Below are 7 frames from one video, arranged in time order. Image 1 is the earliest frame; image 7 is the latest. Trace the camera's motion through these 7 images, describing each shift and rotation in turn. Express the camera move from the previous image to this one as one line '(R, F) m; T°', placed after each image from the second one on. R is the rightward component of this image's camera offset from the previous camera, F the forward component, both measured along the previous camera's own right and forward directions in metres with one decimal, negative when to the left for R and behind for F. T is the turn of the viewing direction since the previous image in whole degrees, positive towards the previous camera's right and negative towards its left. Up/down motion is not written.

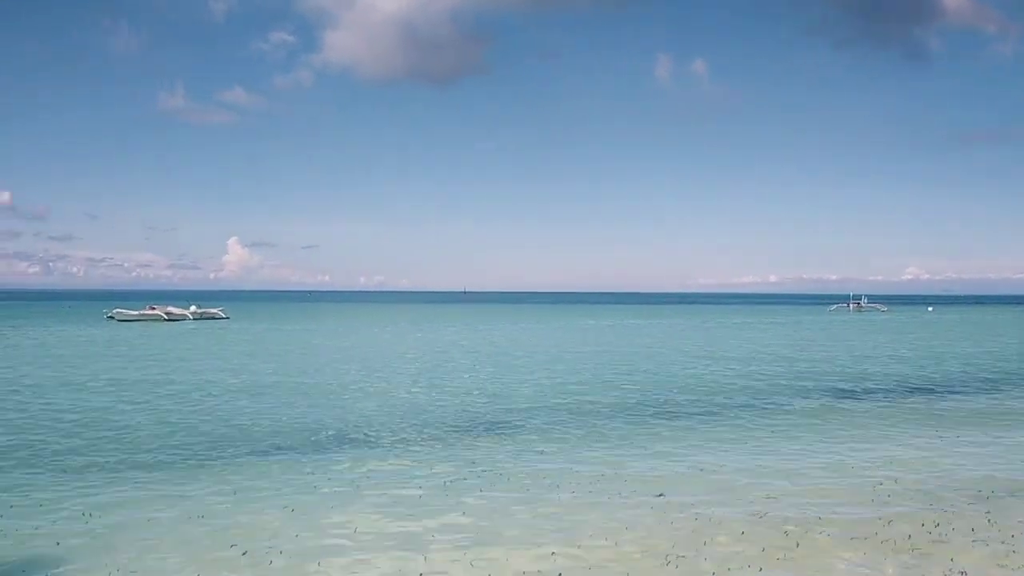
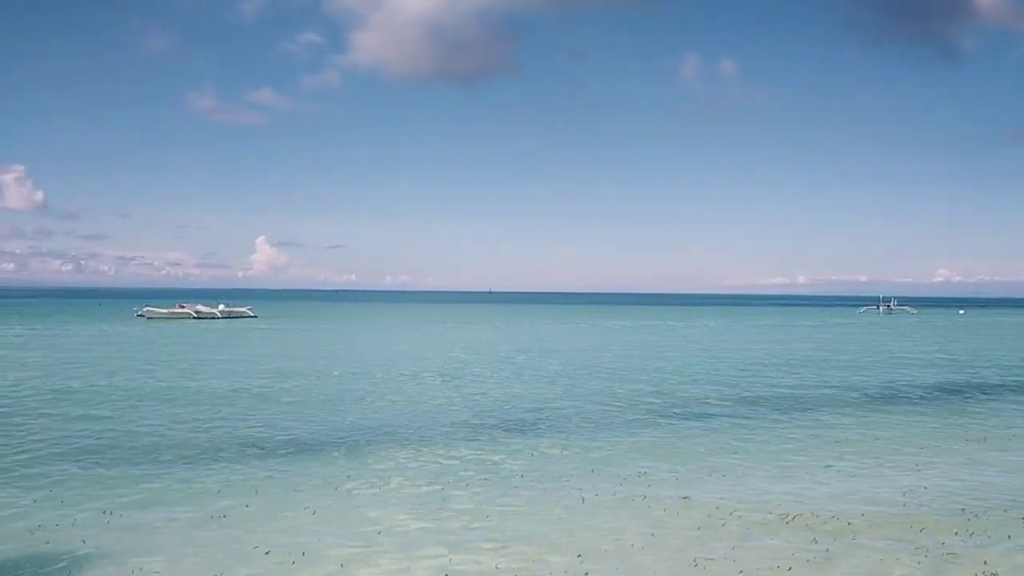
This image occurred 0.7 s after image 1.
(-0.5, 0.0) m; -1°
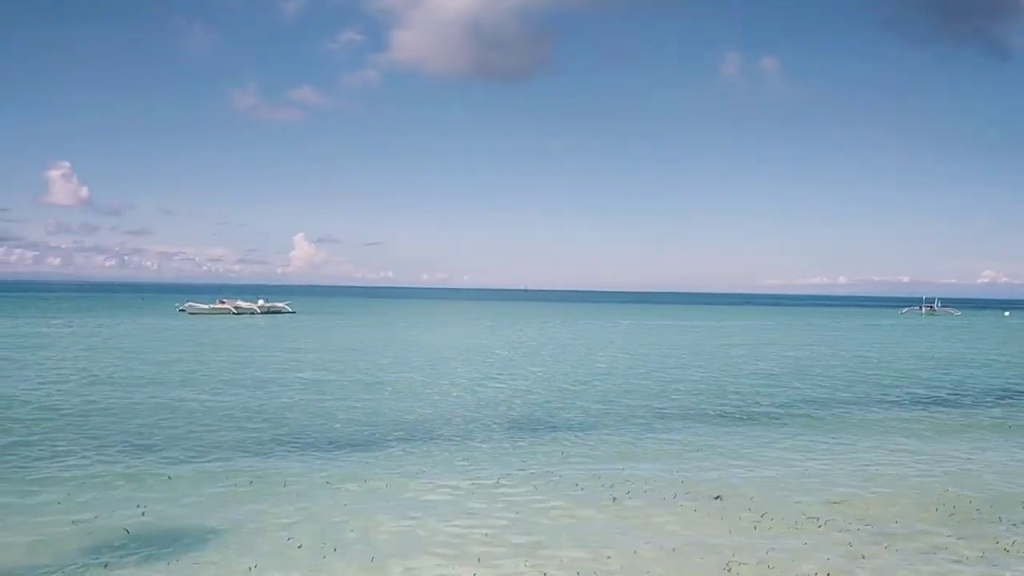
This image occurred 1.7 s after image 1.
(-1.2, -0.1) m; -1°
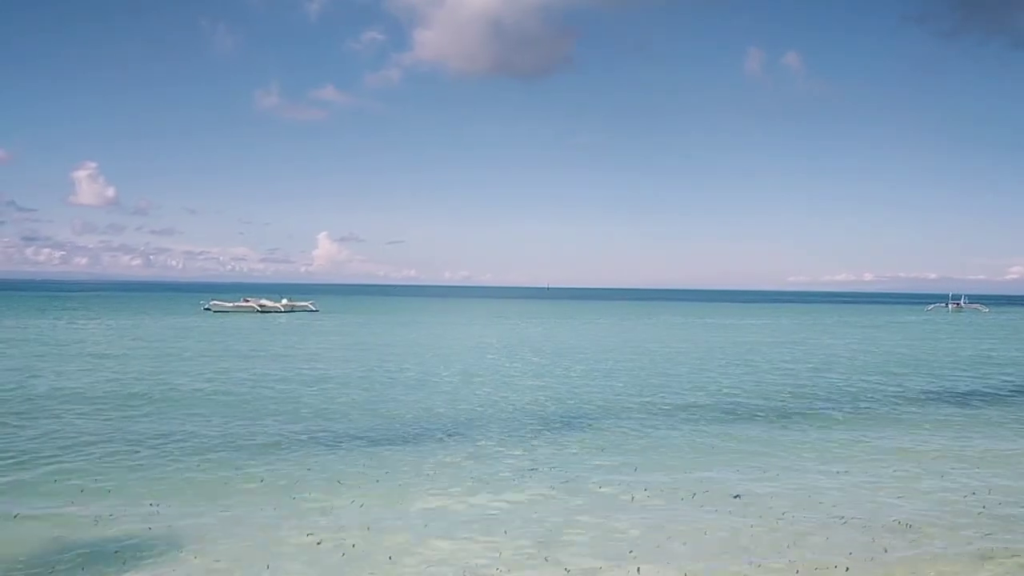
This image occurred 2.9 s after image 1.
(-0.7, -0.1) m; -1°
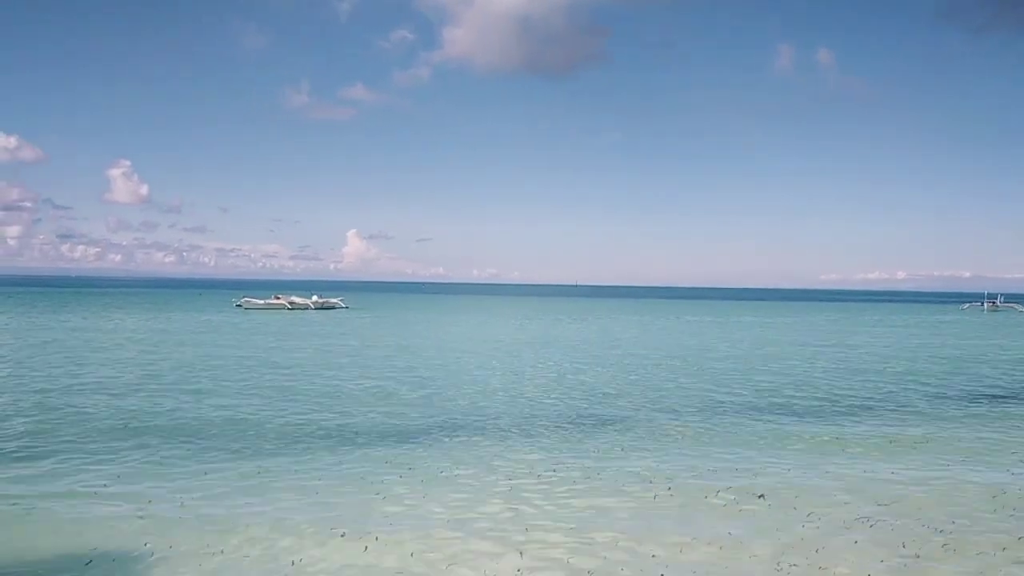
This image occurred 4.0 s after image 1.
(-0.9, -0.1) m; -1°
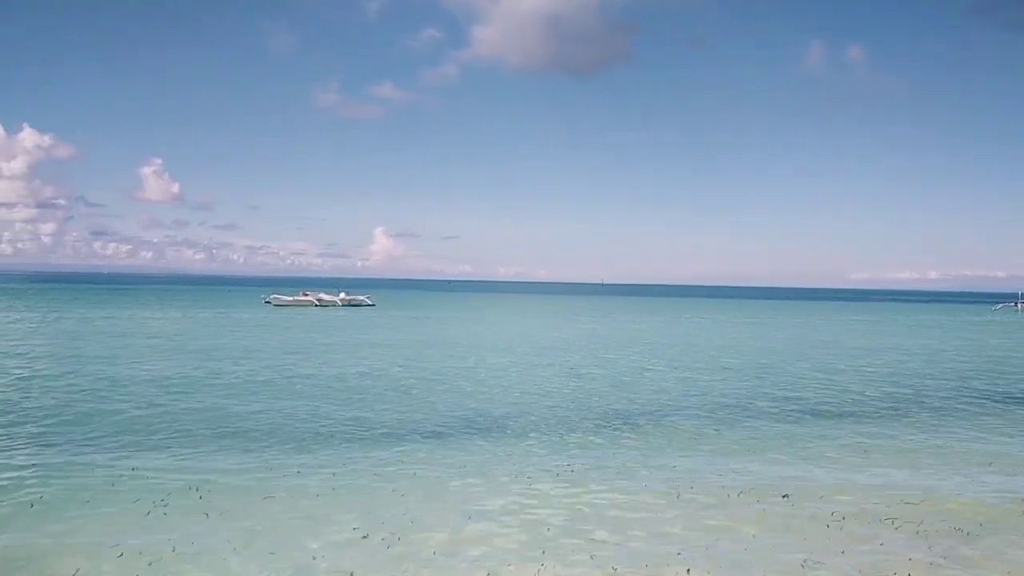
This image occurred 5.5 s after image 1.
(-0.9, -0.1) m; -1°
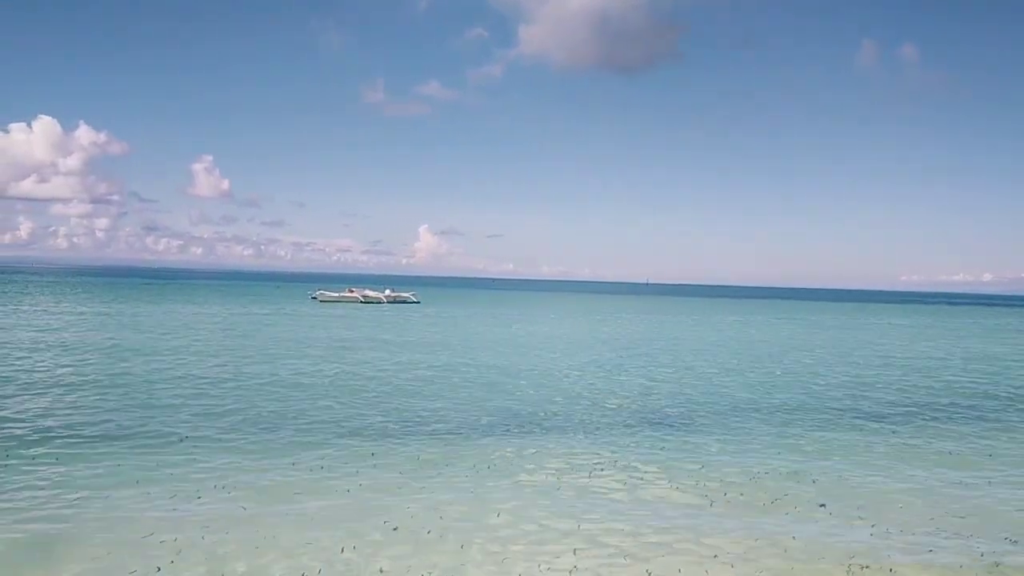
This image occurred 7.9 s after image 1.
(-1.2, -0.1) m; -2°
